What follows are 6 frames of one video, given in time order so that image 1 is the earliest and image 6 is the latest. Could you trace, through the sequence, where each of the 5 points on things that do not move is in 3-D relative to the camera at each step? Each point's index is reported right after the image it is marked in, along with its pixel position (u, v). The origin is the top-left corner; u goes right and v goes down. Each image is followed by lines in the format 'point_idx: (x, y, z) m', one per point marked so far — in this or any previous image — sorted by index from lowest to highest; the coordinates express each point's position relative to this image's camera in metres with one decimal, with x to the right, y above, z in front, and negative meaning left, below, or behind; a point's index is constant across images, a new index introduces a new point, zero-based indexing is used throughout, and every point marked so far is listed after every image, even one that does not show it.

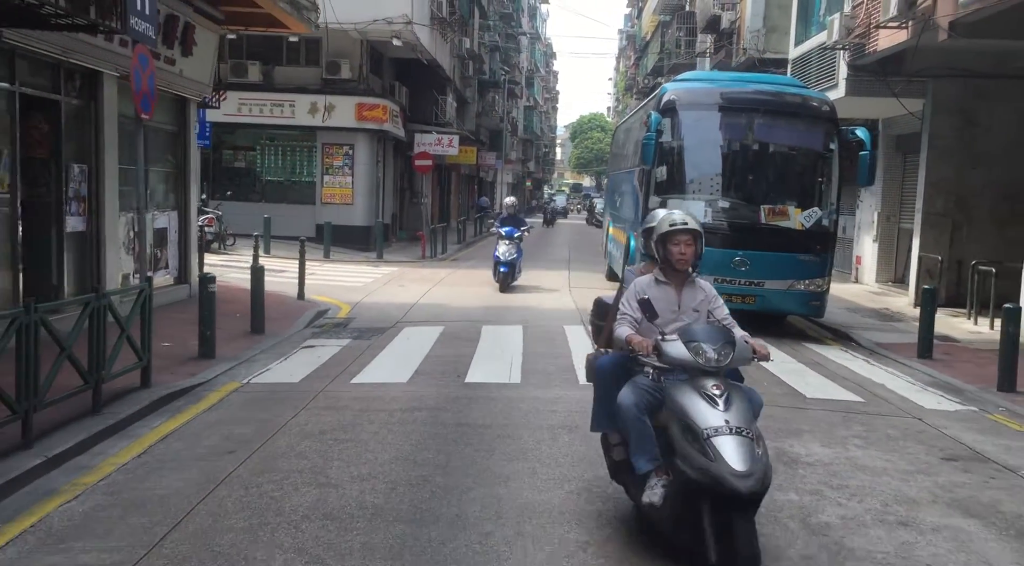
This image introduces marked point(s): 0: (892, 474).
0: (+2.6, -1.3, +6.8) m
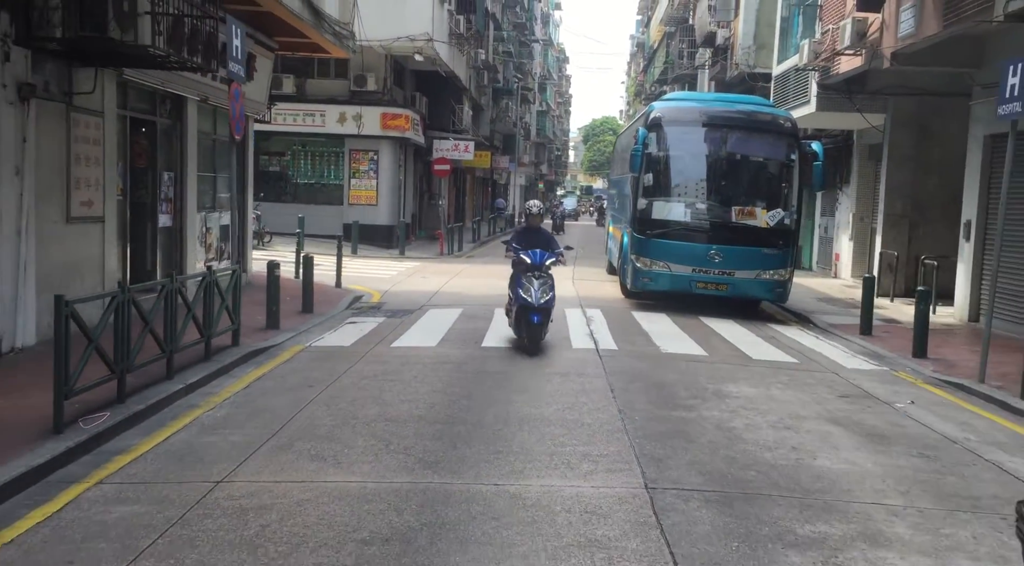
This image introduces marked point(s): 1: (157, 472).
0: (+2.6, -1.1, +9.3) m
1: (-2.3, -1.2, +6.5) m
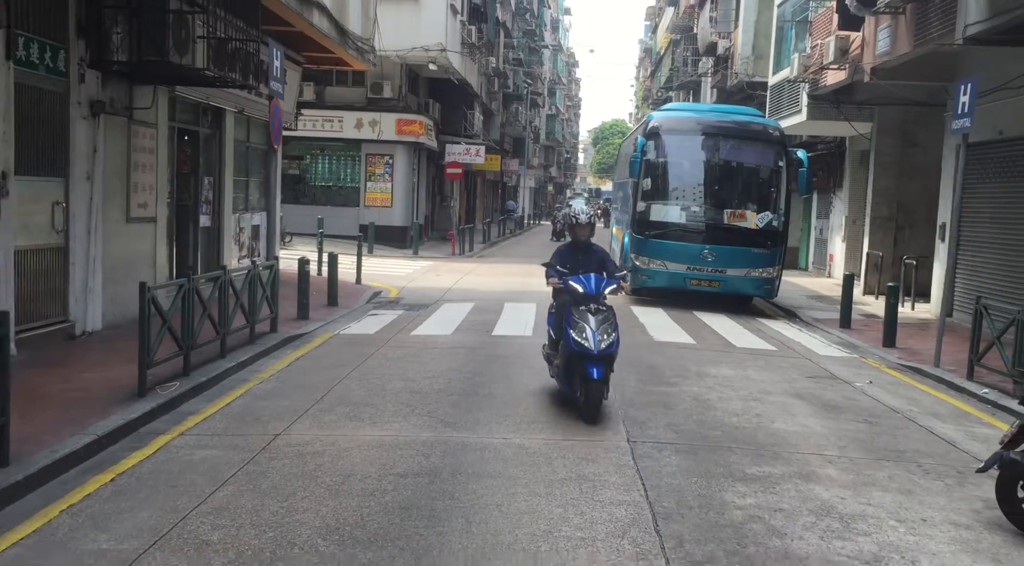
0: (+2.7, -1.0, +10.7) m
1: (-2.2, -1.1, +7.9) m
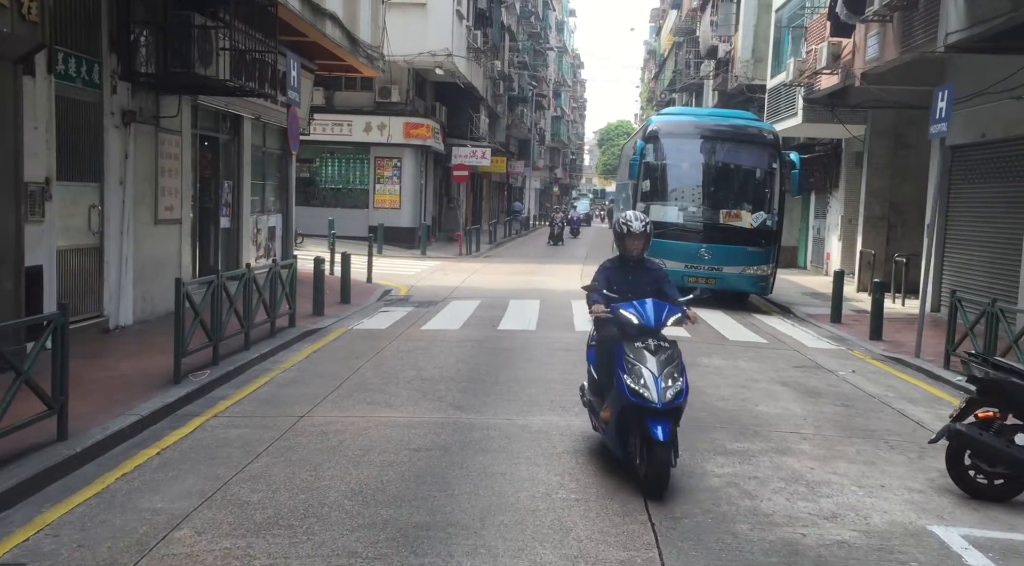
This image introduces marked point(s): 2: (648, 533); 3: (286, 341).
0: (+2.7, -1.0, +11.4) m
1: (-2.2, -1.1, +8.7) m
2: (+0.8, -1.4, +5.6) m
3: (-2.7, -0.7, +12.3) m
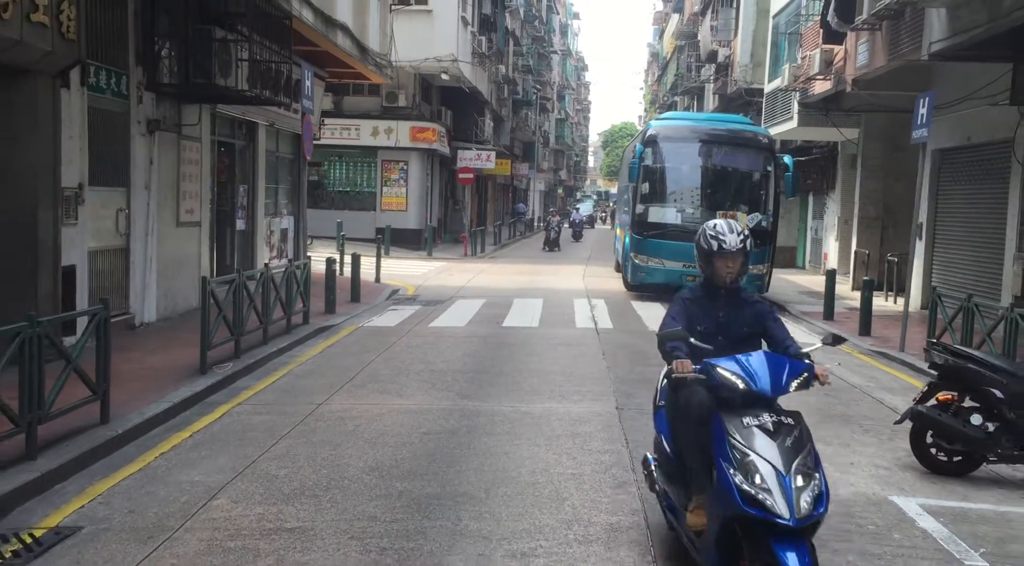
0: (+2.8, -1.0, +12.1) m
1: (-2.2, -1.1, +9.4) m
2: (+0.8, -1.3, +6.2) m
3: (-2.7, -0.7, +13.0) m
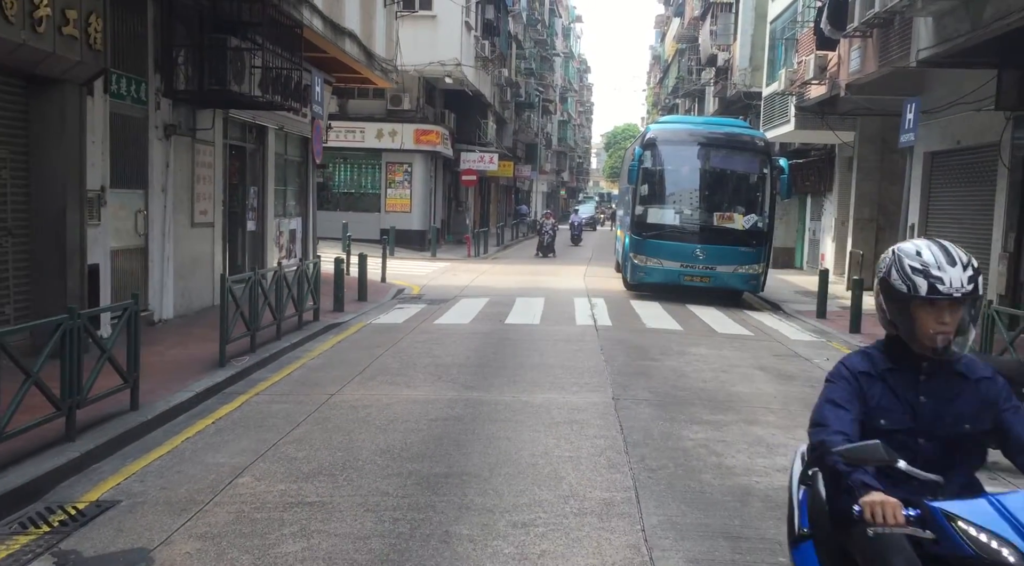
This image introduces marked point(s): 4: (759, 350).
0: (+2.8, -0.9, +12.6) m
1: (-2.2, -1.0, +9.9) m
2: (+0.8, -1.3, +6.8) m
3: (-2.7, -0.7, +13.5) m
4: (+3.3, -0.9, +13.5) m
